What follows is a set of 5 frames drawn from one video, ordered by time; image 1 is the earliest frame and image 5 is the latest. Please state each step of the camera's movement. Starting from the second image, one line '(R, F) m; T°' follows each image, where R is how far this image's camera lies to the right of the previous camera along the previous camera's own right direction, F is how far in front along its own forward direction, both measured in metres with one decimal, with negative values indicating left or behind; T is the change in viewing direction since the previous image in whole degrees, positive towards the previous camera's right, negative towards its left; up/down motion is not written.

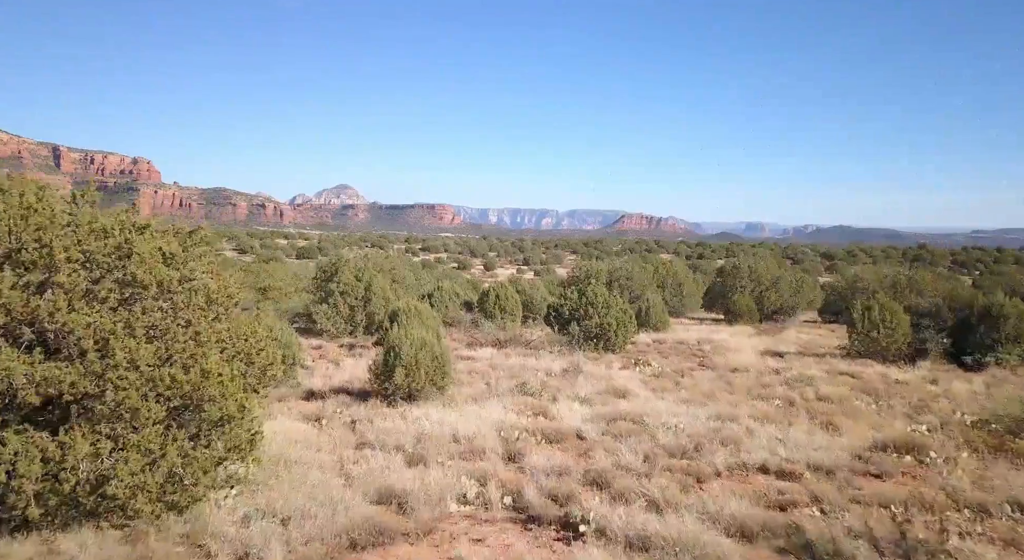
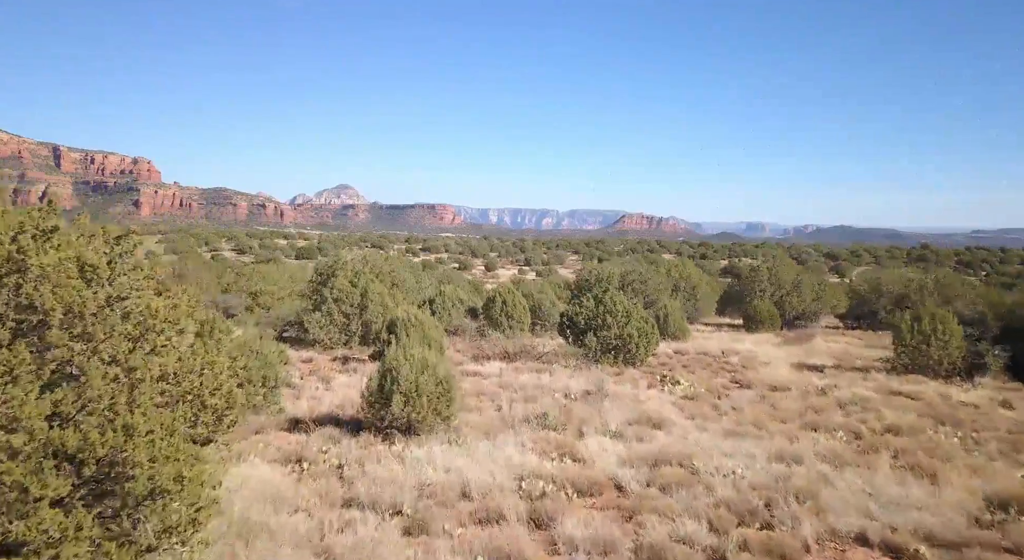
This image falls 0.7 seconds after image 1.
(-0.3, +2.0) m; 0°
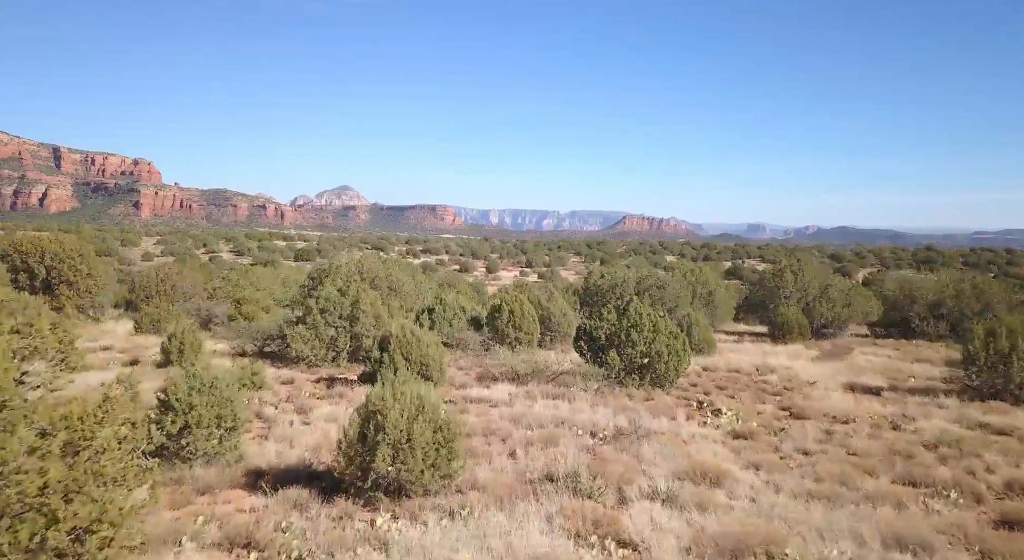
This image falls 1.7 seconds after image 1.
(-0.2, +2.6) m; 0°
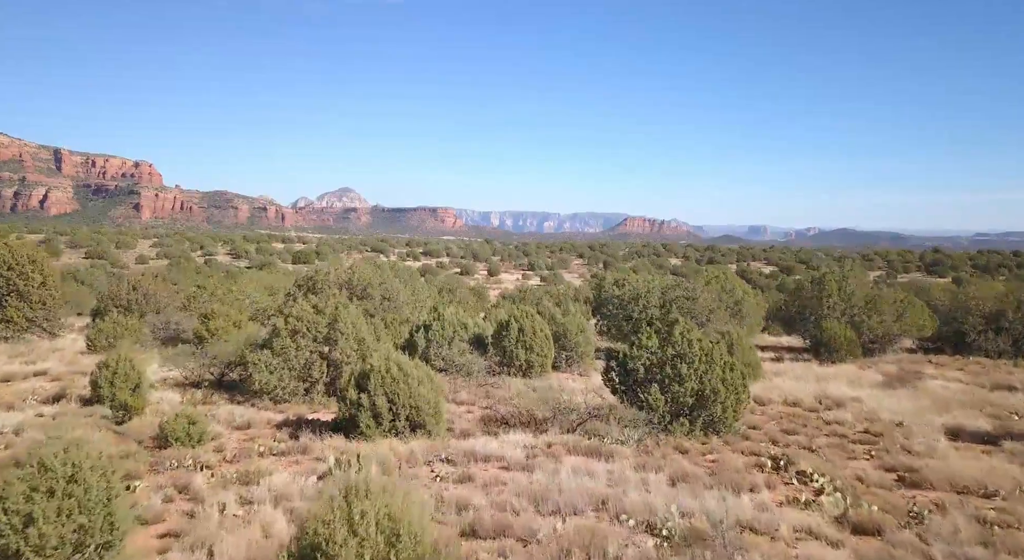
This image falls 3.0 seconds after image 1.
(-0.3, +3.7) m; 0°
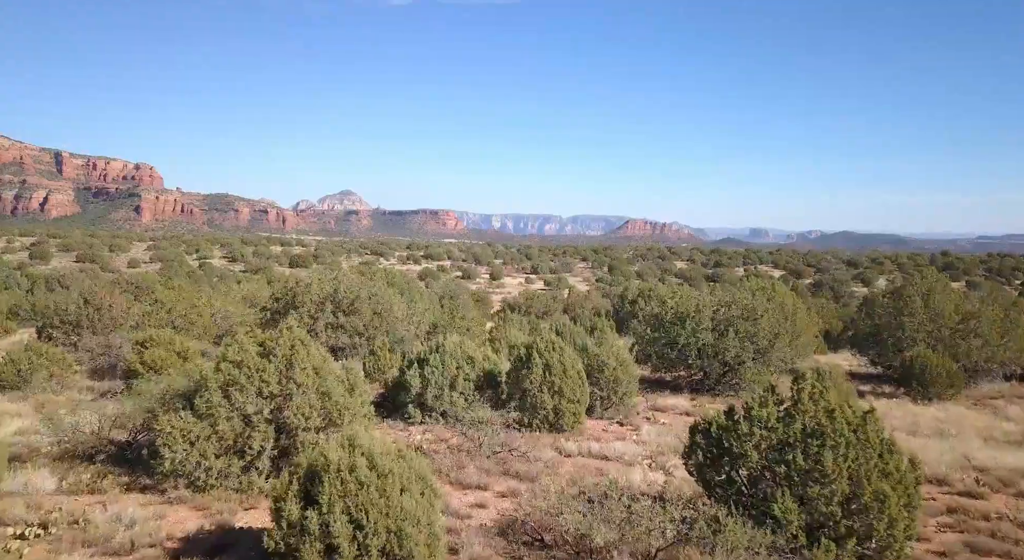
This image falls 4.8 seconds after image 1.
(-0.5, +5.2) m; 0°
